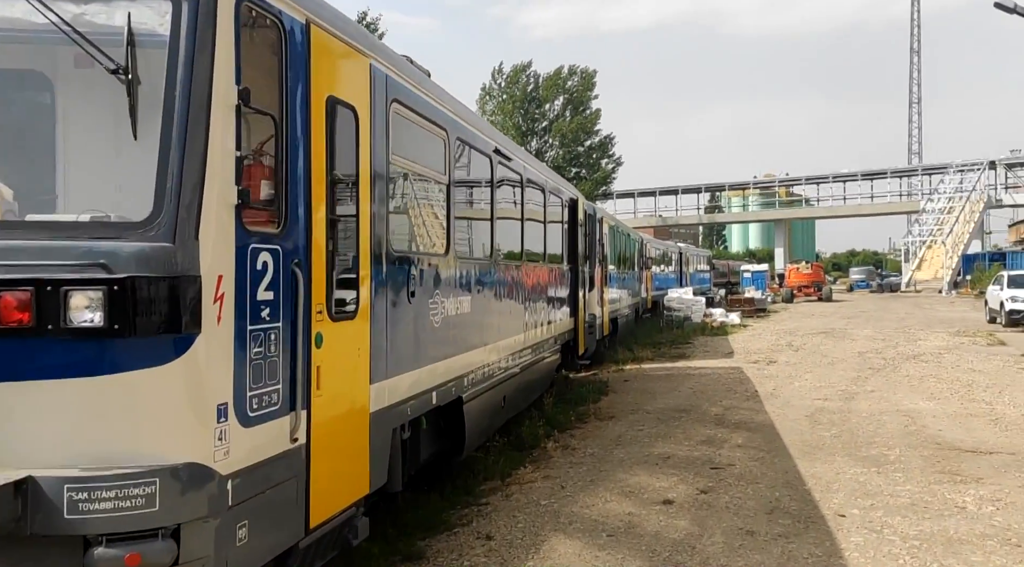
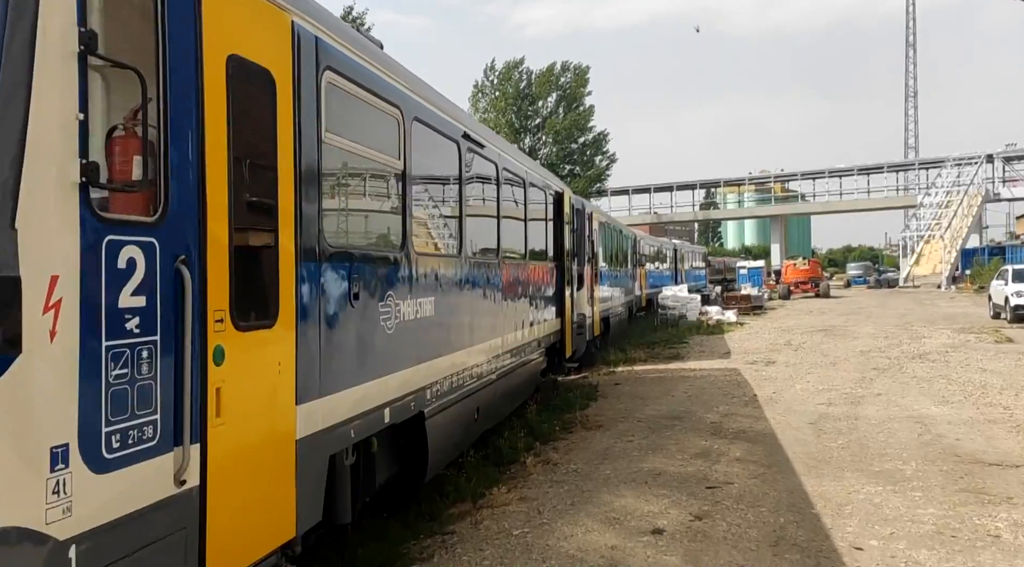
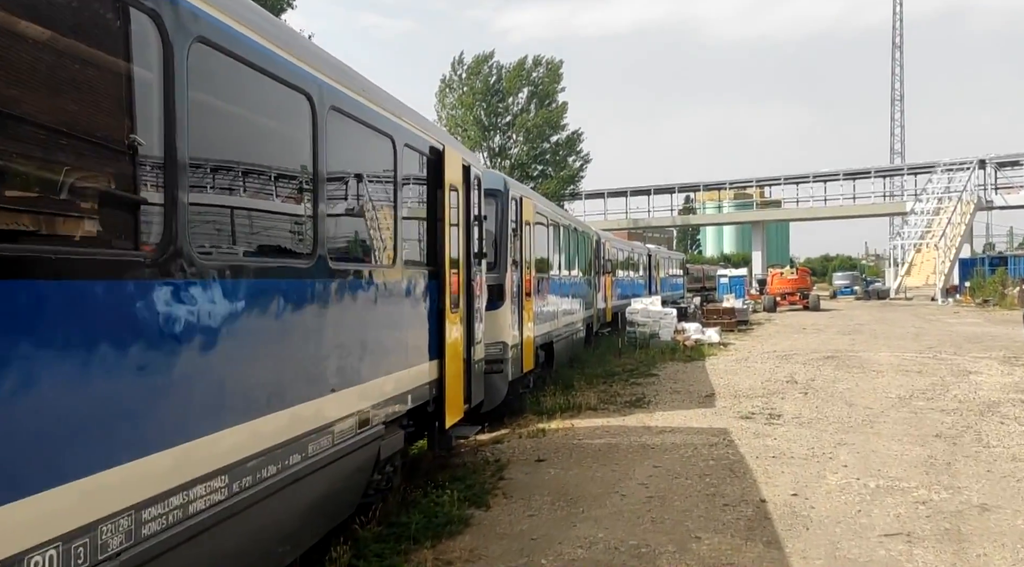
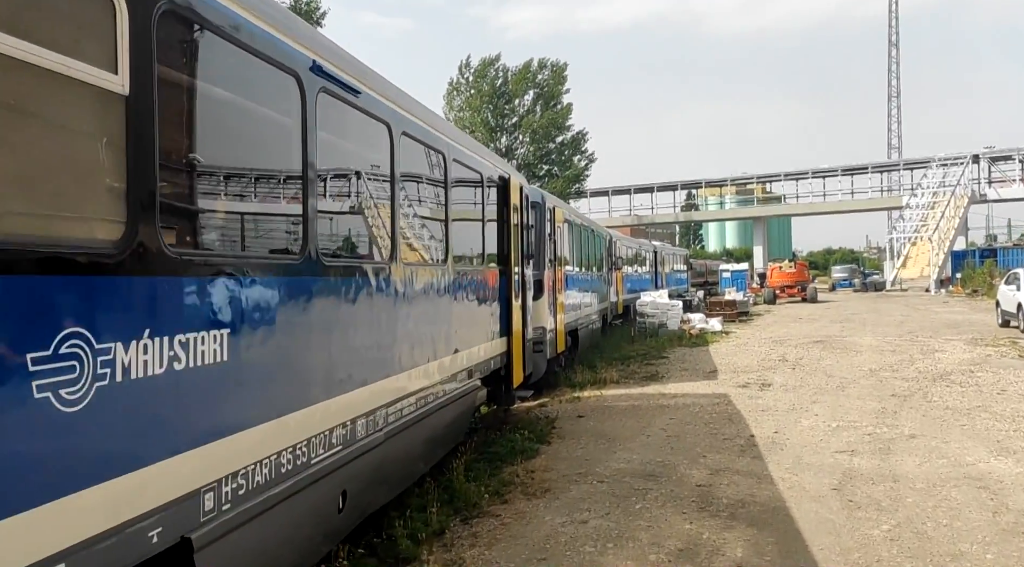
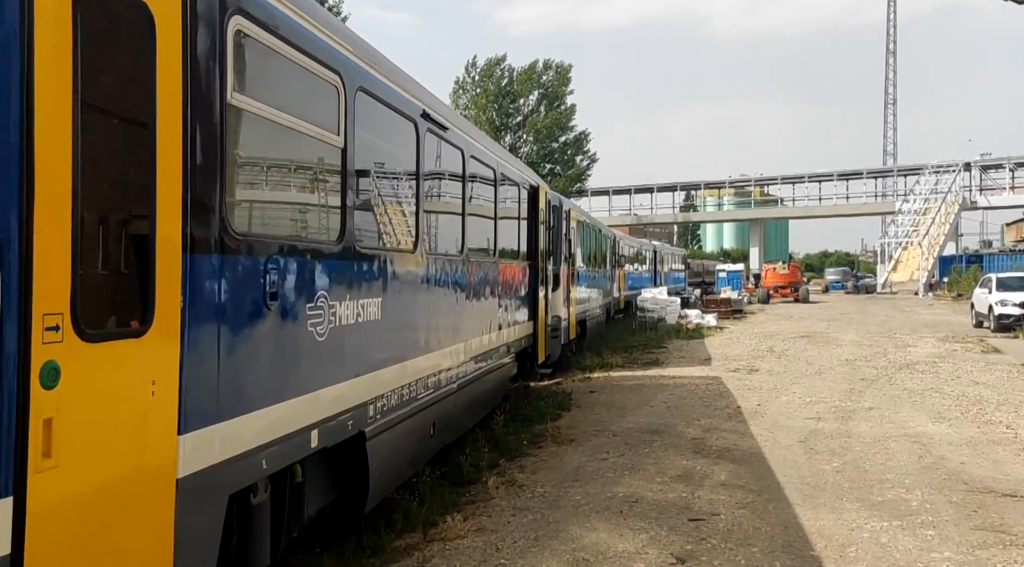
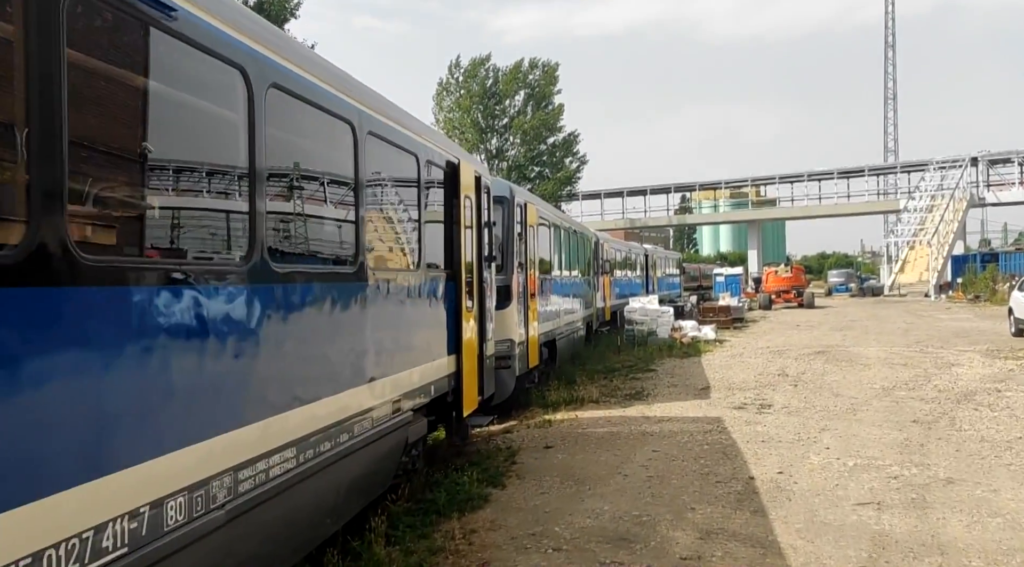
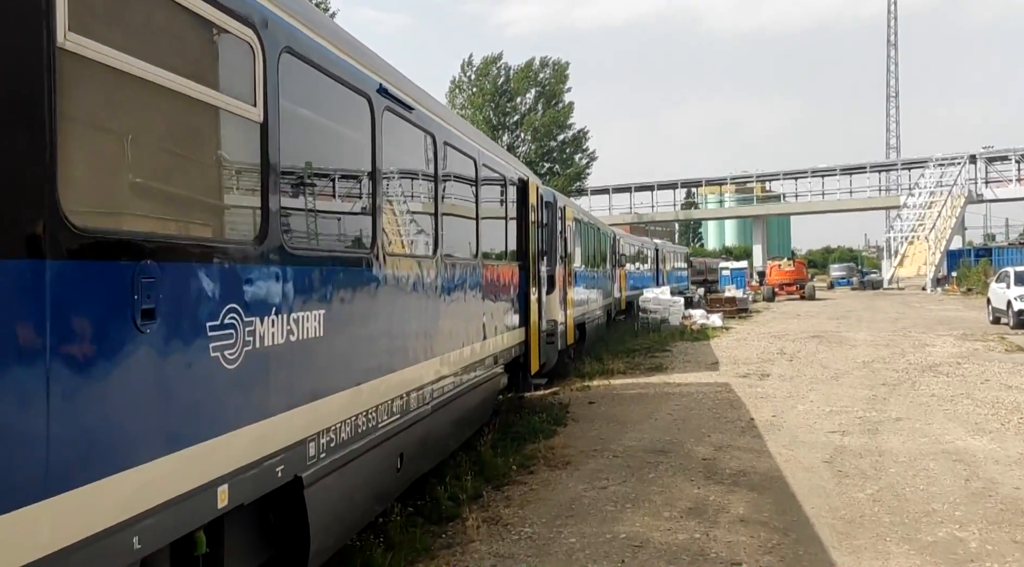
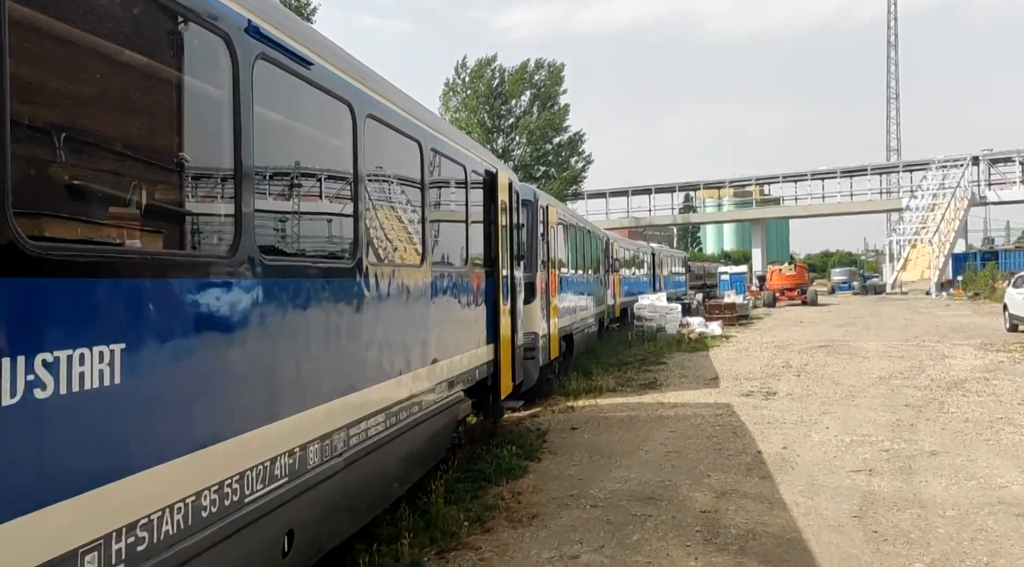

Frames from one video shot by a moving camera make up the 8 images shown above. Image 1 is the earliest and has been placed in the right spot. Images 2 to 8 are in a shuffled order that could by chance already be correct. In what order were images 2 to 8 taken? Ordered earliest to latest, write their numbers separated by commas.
2, 5, 7, 4, 8, 6, 3
